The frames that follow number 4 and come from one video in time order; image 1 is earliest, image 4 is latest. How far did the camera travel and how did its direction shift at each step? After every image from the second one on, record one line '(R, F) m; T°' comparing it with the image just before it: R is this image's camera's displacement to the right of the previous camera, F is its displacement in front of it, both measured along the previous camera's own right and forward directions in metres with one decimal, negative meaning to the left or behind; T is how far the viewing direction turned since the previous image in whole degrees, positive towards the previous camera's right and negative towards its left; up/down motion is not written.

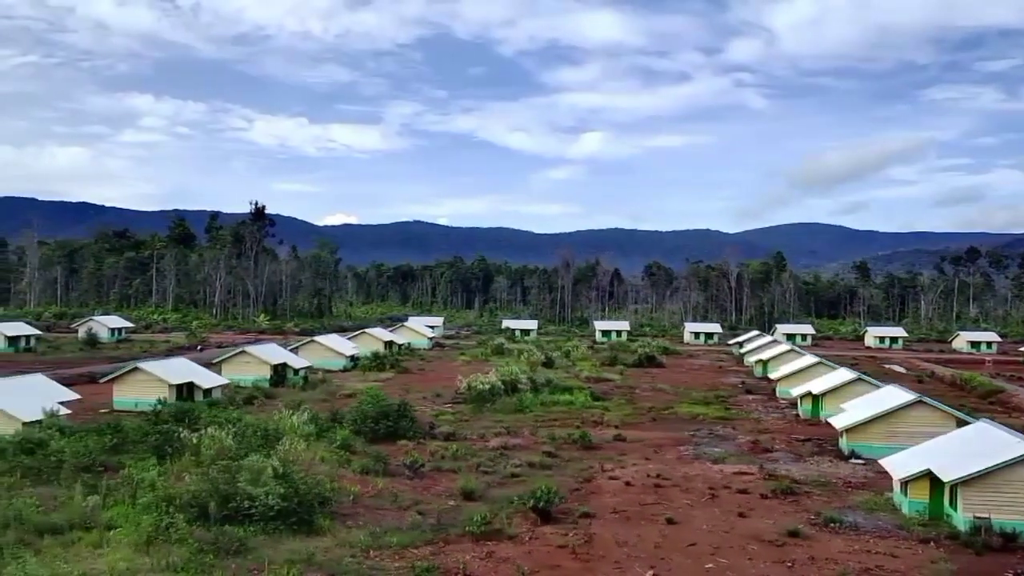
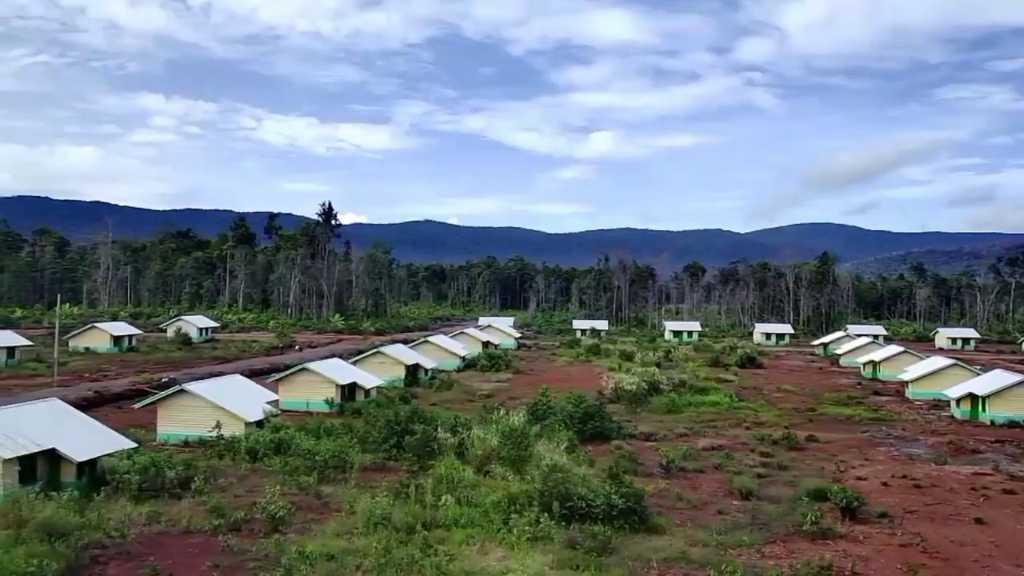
(-7.8, -0.4) m; 0°
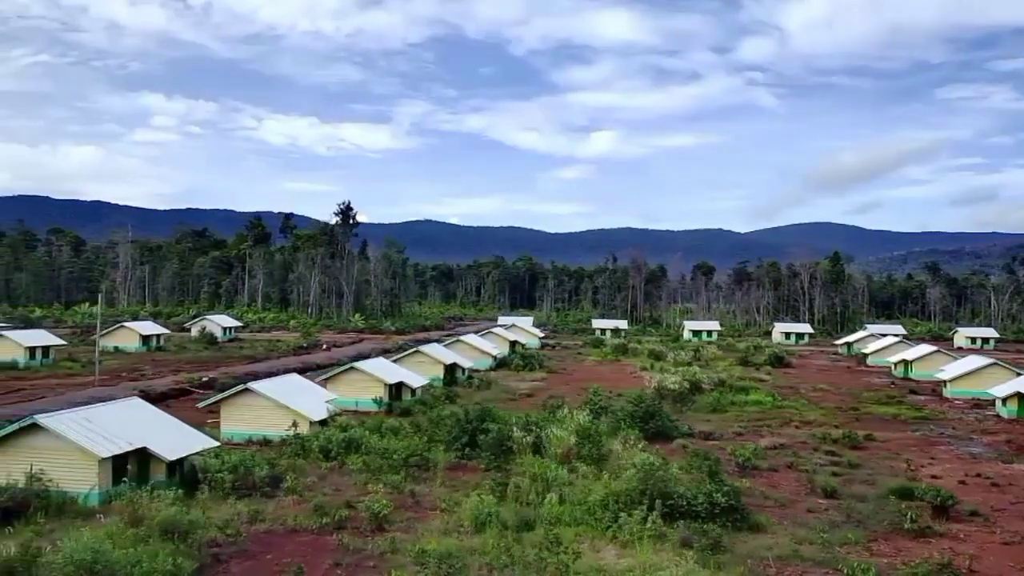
(-2.4, 0.0) m; 0°
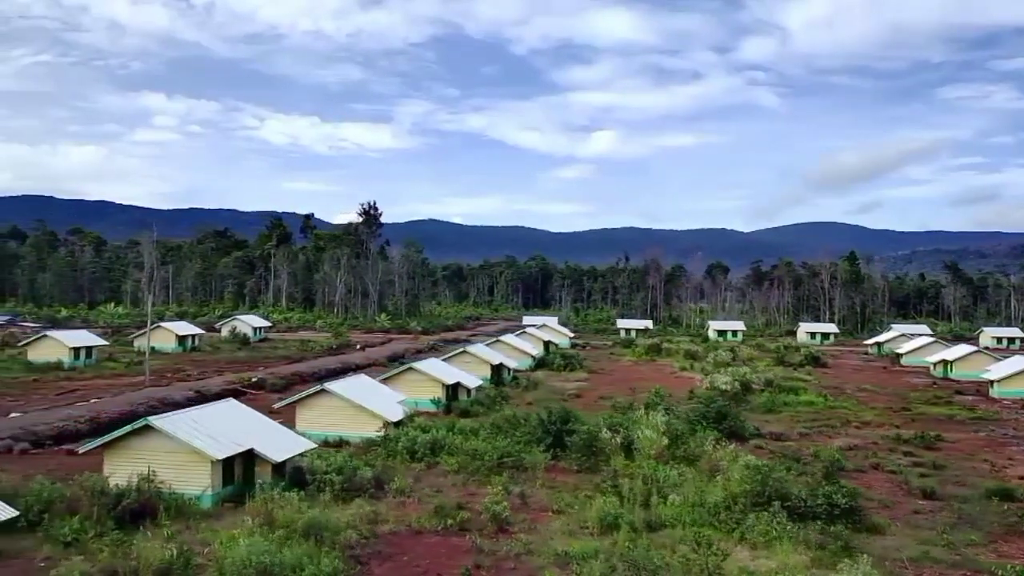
(-2.8, 0.0) m; 0°
